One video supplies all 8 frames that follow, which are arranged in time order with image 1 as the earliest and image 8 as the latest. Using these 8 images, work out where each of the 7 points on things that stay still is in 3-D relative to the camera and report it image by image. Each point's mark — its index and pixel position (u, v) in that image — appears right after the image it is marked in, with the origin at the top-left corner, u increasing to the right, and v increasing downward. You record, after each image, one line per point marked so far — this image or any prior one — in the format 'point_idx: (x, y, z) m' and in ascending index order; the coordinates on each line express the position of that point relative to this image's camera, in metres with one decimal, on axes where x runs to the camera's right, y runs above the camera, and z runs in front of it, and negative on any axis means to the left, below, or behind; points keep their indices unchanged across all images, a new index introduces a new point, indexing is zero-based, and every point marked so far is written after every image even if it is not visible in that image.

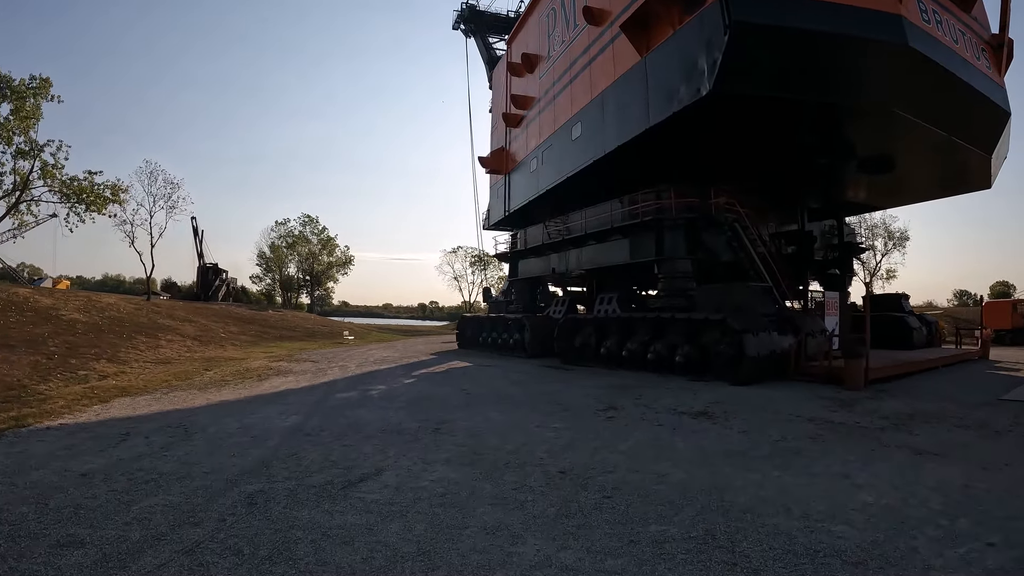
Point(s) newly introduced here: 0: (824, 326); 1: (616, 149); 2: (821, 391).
0: (+7.9, -0.9, +14.7) m
1: (+2.7, +3.7, +15.4) m
2: (+6.3, -2.1, +12.0) m
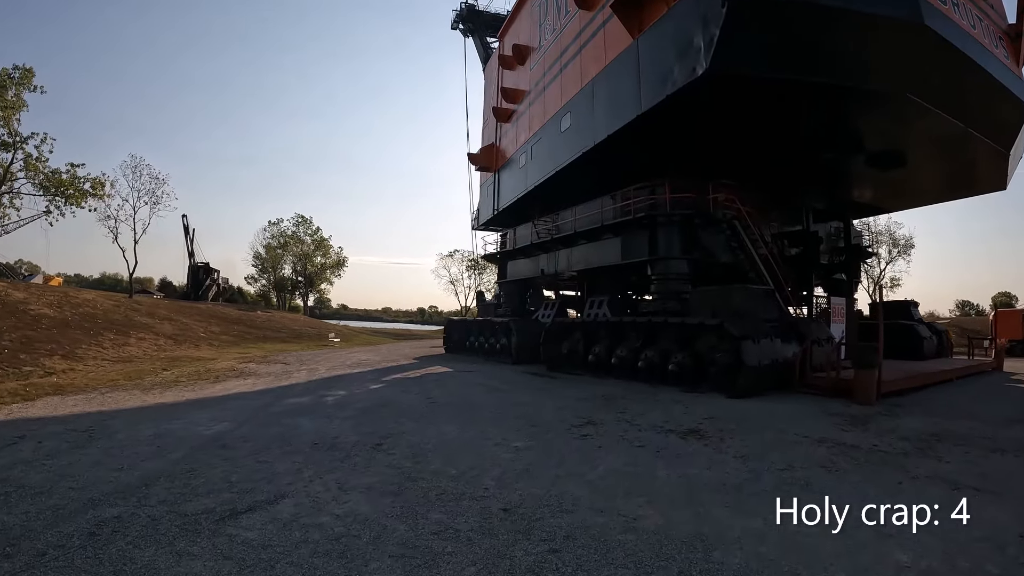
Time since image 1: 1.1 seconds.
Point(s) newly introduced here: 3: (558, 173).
0: (+7.4, -1.0, +13.4) m
1: (+2.2, +3.6, +14.2) m
2: (+5.8, -2.1, +10.7) m
3: (+1.3, +3.4, +17.3) m
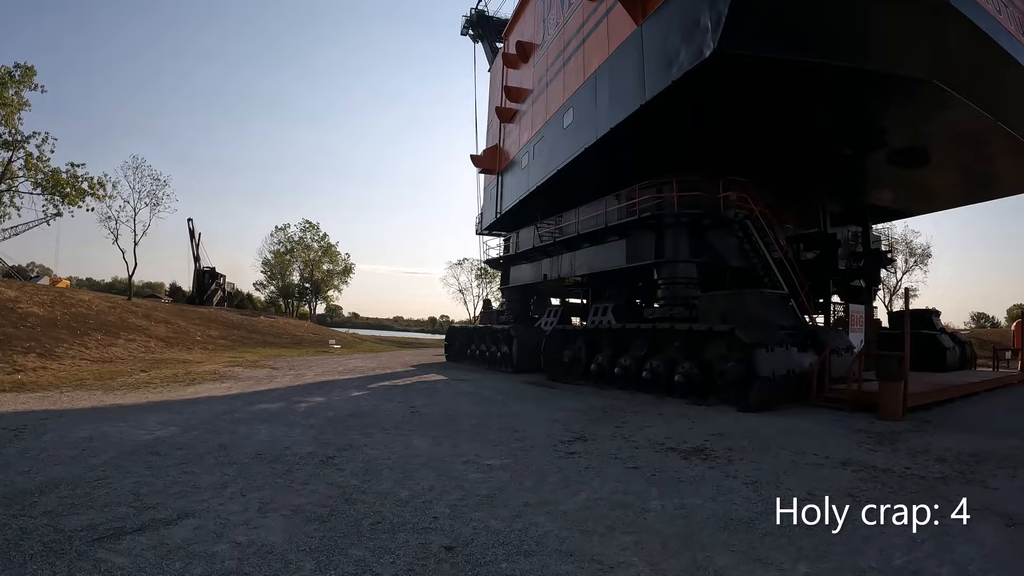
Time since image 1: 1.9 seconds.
0: (+7.2, -1.2, +12.3) m
1: (+2.1, +3.6, +13.2) m
2: (+5.5, -2.2, +9.6) m
3: (+1.3, +3.3, +16.3) m
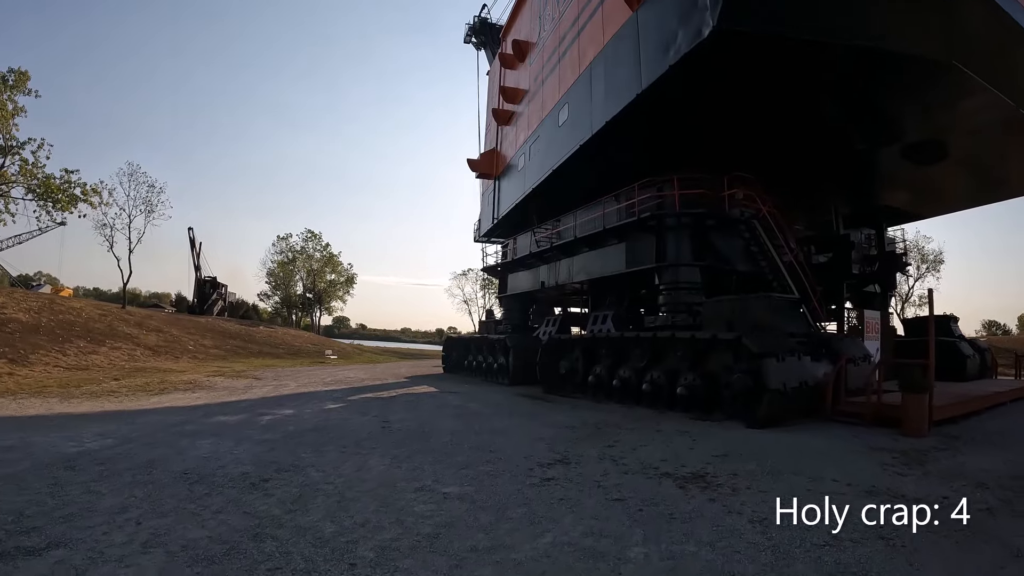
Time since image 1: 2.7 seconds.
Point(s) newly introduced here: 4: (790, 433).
0: (+6.9, -1.3, +11.2) m
1: (+1.9, +3.5, +12.4) m
2: (+5.2, -2.2, +8.6) m
3: (+1.1, +3.1, +15.4) m
4: (+4.1, -2.2, +8.7) m
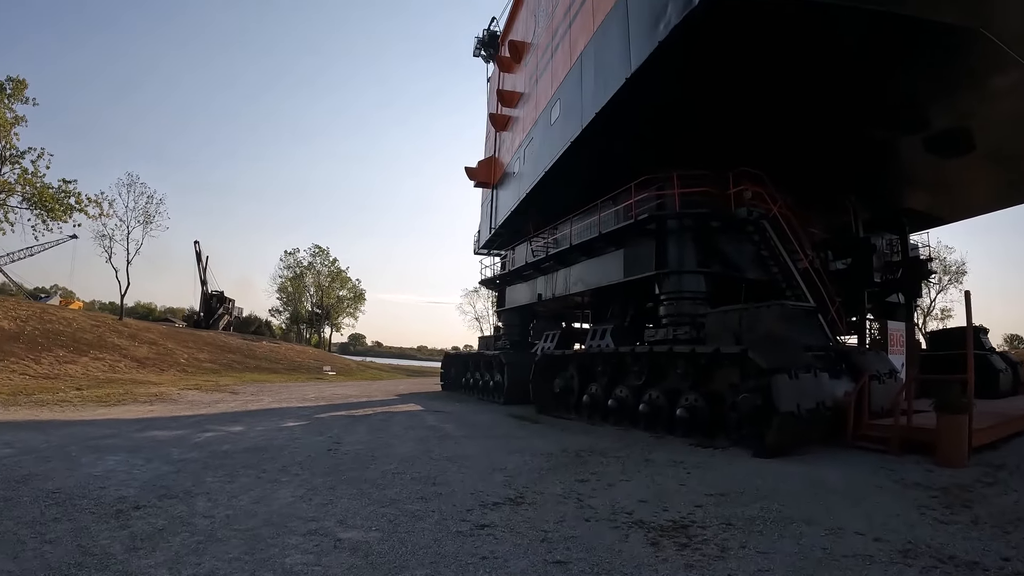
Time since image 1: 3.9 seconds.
0: (+6.5, -1.4, +9.8) m
1: (+1.6, +3.3, +11.2) m
2: (+4.8, -2.3, +7.1) m
3: (+0.8, +2.9, +14.3) m
4: (+3.7, -2.2, +7.3) m
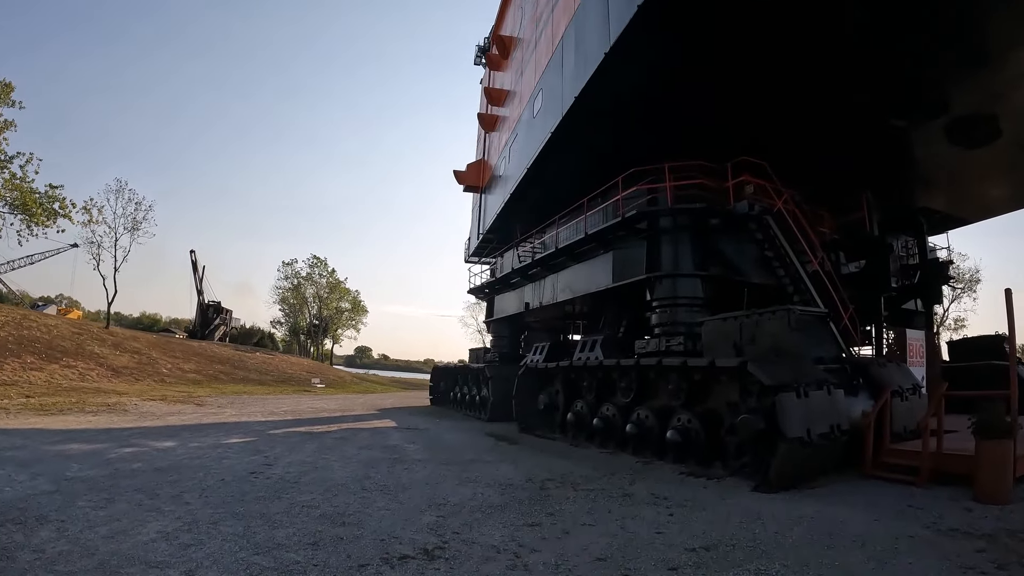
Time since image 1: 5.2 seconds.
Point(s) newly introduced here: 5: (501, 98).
0: (+6.0, -1.5, +8.5) m
1: (+1.1, +3.2, +10.1) m
2: (+4.2, -2.3, +5.8) m
3: (+0.4, +2.7, +13.2) m
4: (+3.1, -2.2, +6.0) m
5: (-0.3, +6.1, +18.5) m
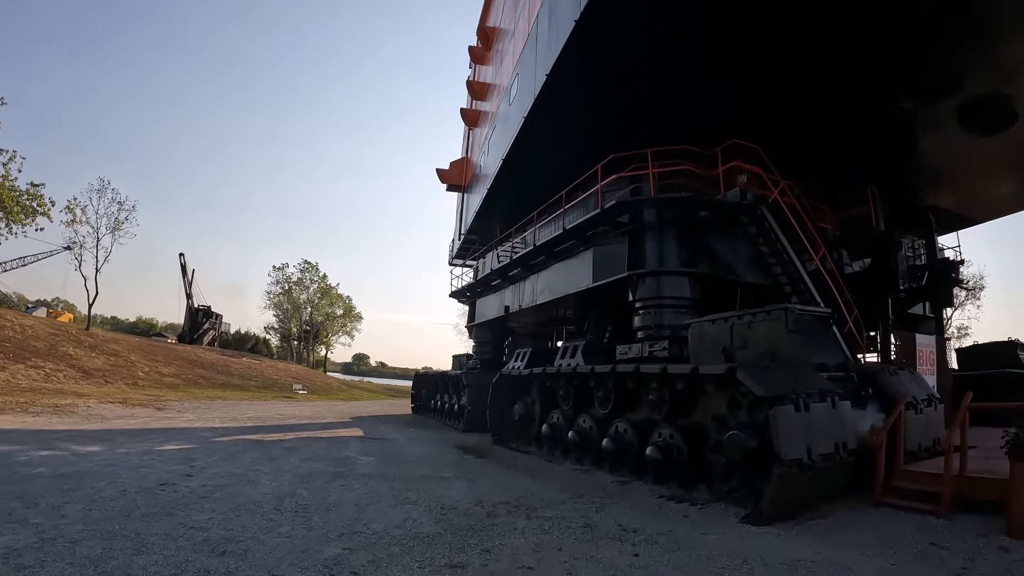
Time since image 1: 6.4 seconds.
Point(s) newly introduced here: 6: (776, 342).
0: (+5.5, -1.5, +7.5) m
1: (+0.7, +3.3, +9.1) m
2: (+3.7, -2.2, +4.8) m
3: (0.0, +2.7, +12.2) m
4: (+2.6, -2.1, +5.0) m
5: (-0.7, +6.0, +17.6) m
6: (+3.1, -0.6, +6.7) m
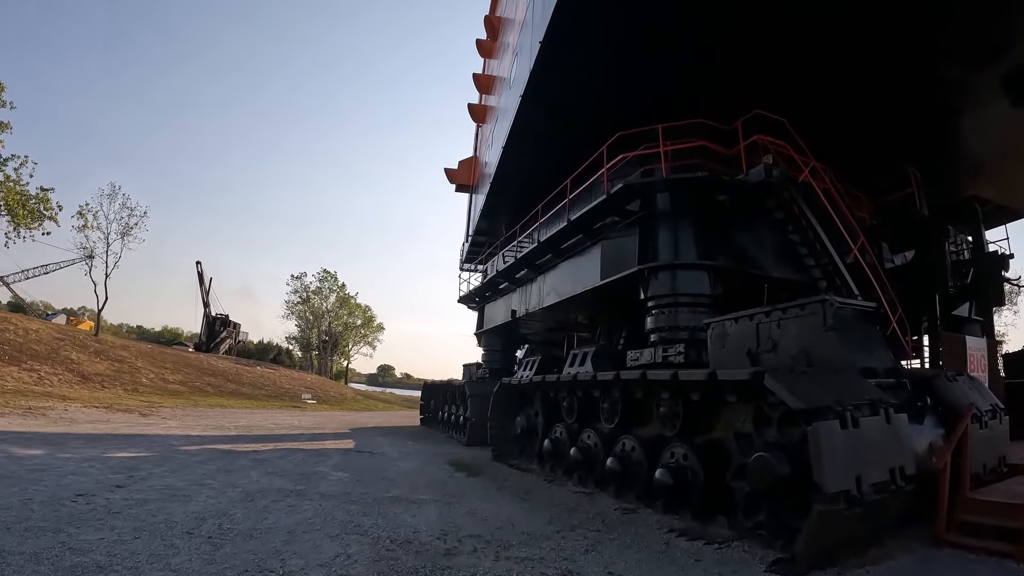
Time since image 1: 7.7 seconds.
0: (+5.3, -1.5, +6.2) m
1: (+0.6, +3.3, +8.1) m
2: (+3.4, -2.1, +3.6) m
3: (0.0, +2.7, +11.2) m
4: (+2.3, -2.0, +3.8) m
5: (-0.4, +5.9, +16.7) m
6: (+2.9, -0.5, +5.5) m
